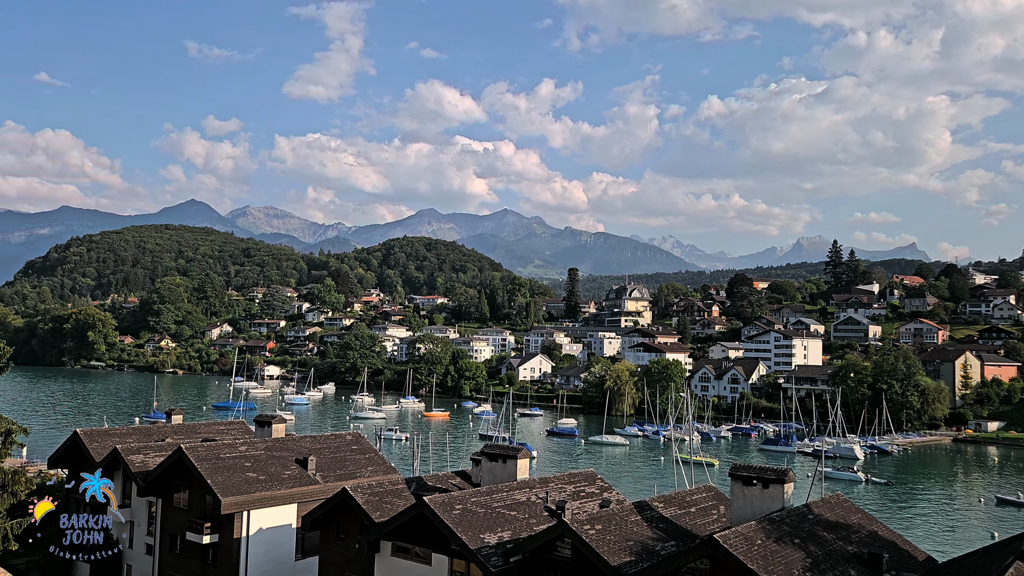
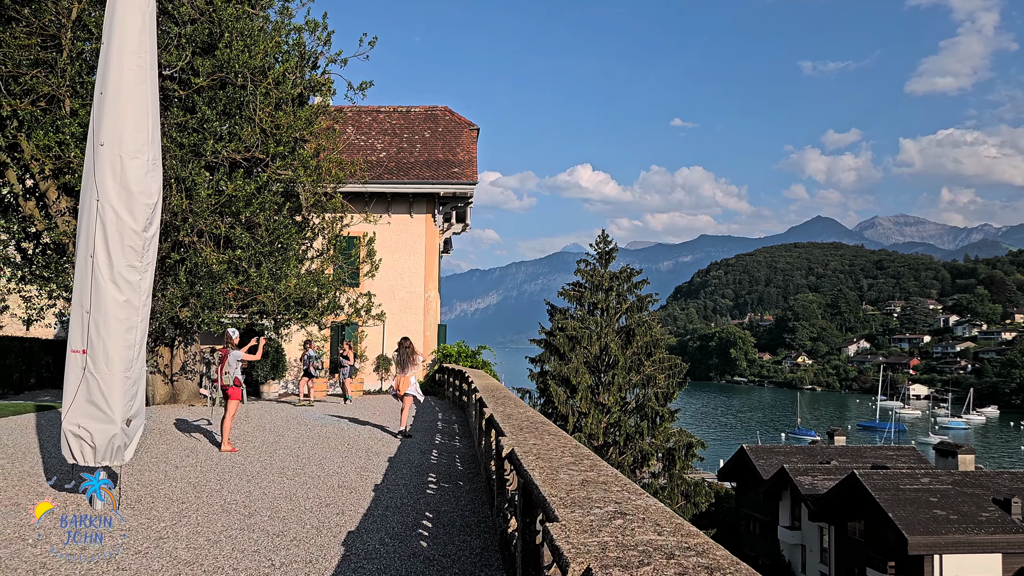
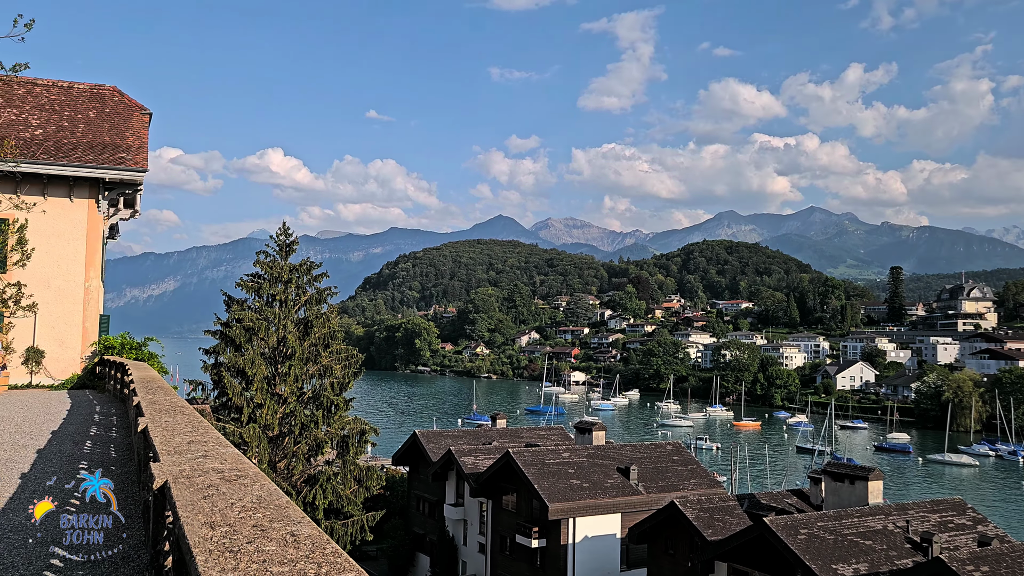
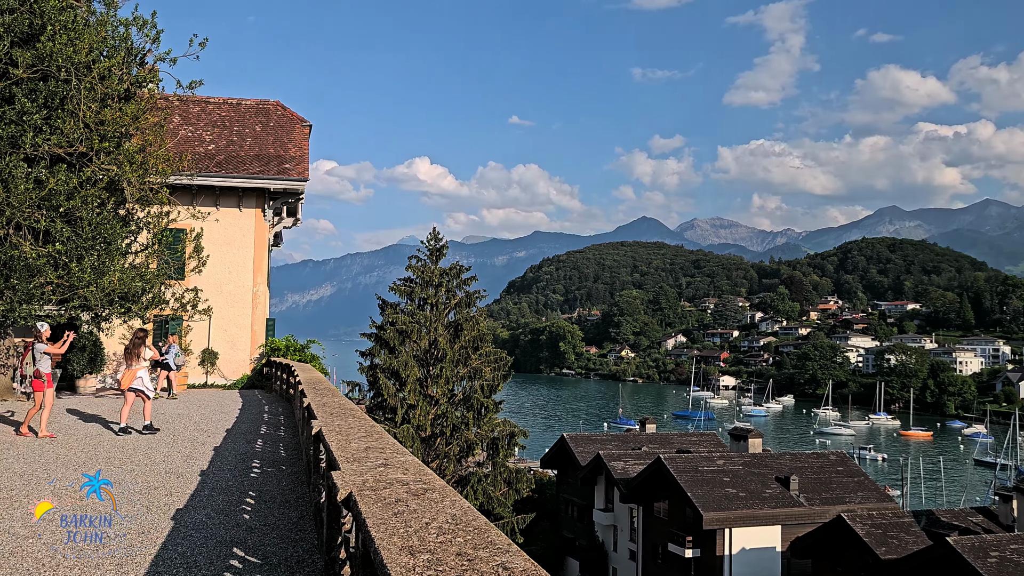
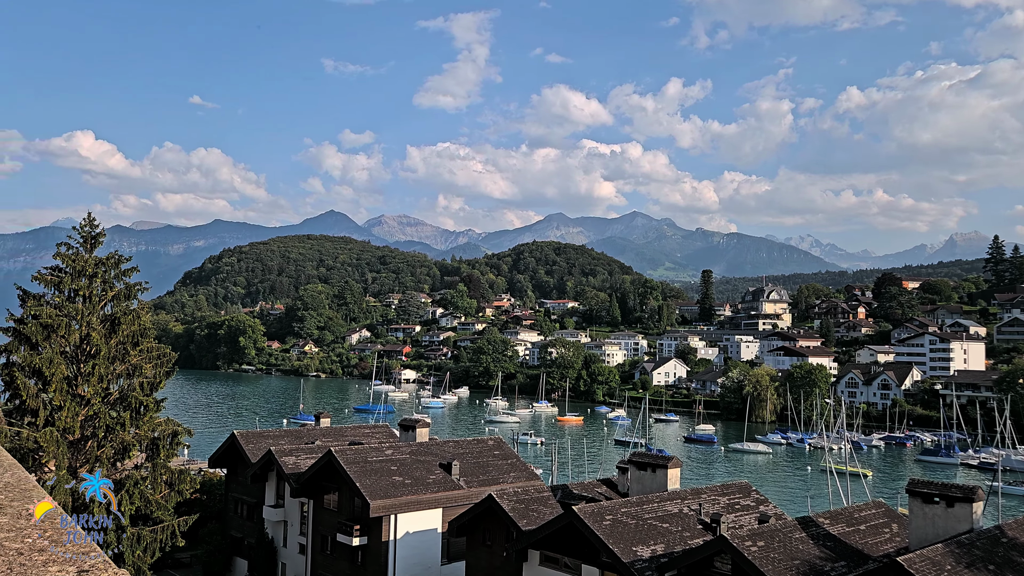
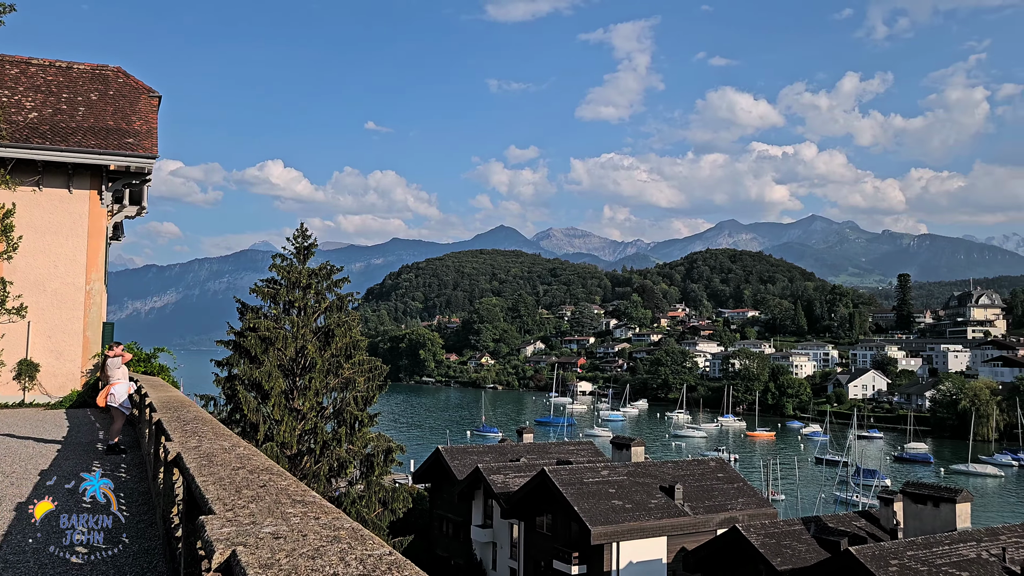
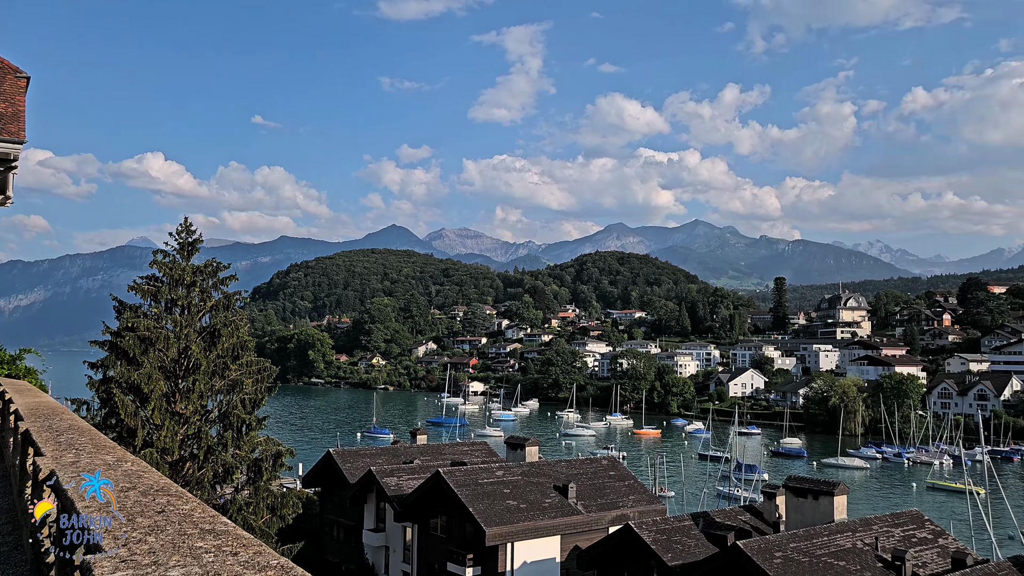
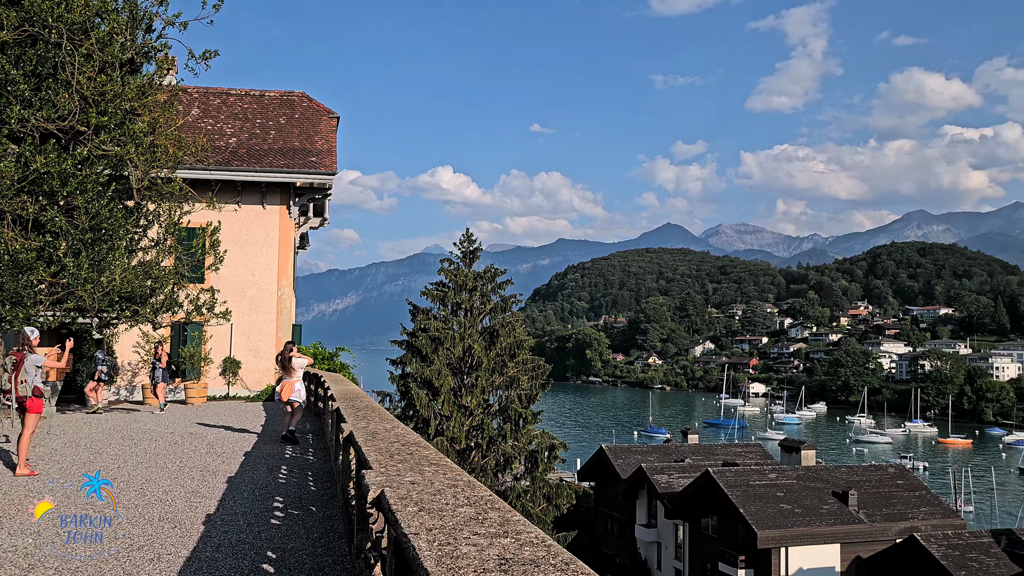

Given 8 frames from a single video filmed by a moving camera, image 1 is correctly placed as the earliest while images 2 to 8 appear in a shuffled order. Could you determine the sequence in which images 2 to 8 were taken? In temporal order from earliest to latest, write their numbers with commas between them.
5, 3, 4, 2, 8, 6, 7
